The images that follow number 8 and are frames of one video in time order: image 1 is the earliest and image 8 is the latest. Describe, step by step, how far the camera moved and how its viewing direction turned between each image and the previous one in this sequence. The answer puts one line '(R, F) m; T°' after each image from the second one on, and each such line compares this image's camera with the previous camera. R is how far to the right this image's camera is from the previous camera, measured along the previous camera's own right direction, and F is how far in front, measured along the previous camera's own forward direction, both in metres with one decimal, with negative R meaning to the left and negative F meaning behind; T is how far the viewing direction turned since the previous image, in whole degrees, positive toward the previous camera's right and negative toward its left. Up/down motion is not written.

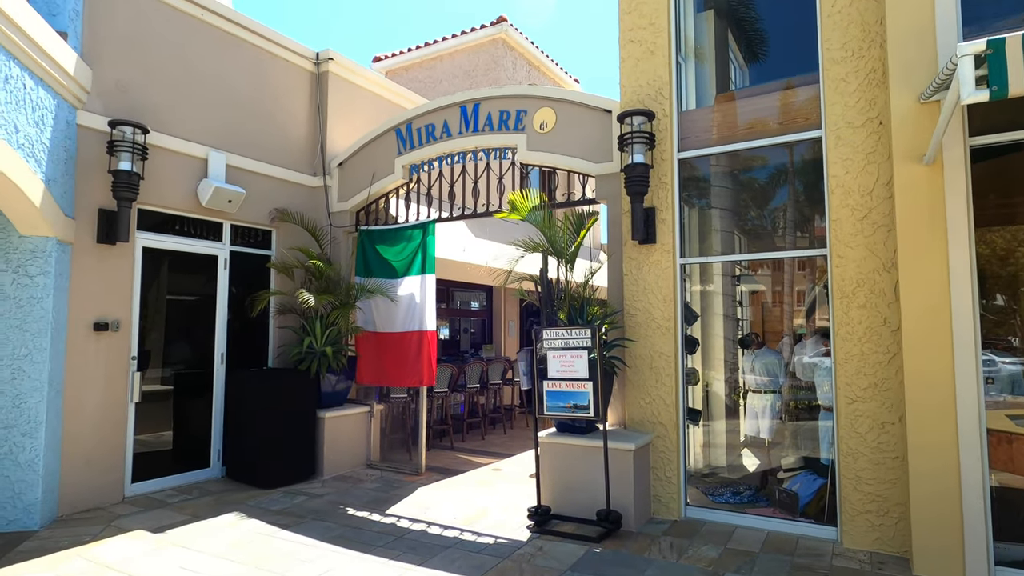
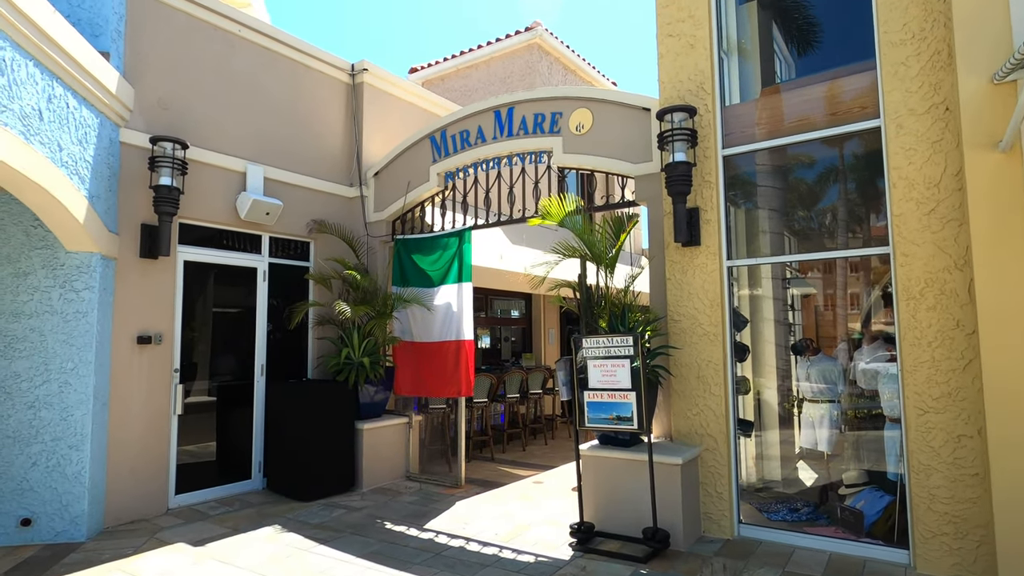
(0.0, +0.2) m; -4°
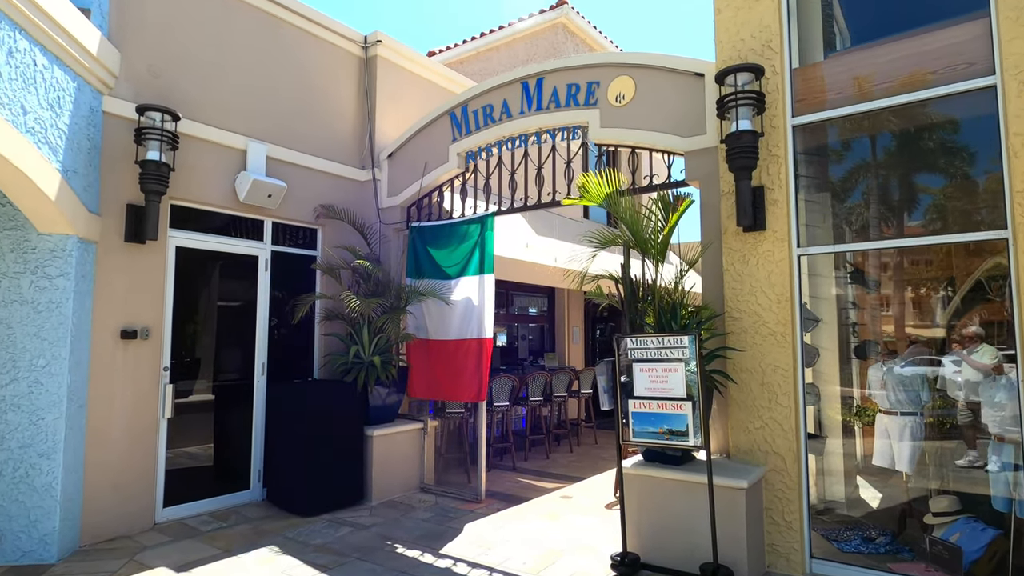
(-0.1, +0.7) m; -1°
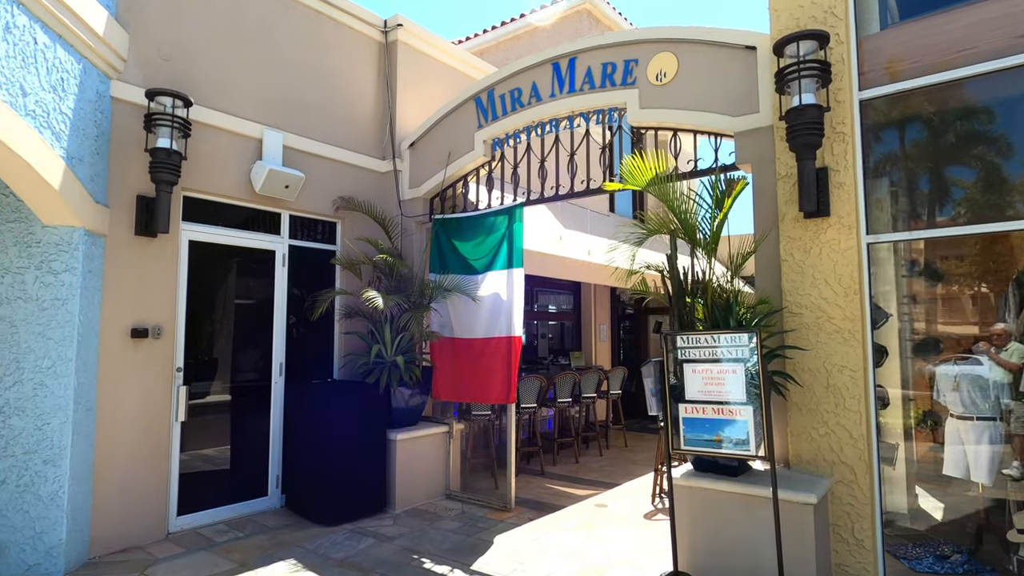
(-0.1, +0.4) m; -2°
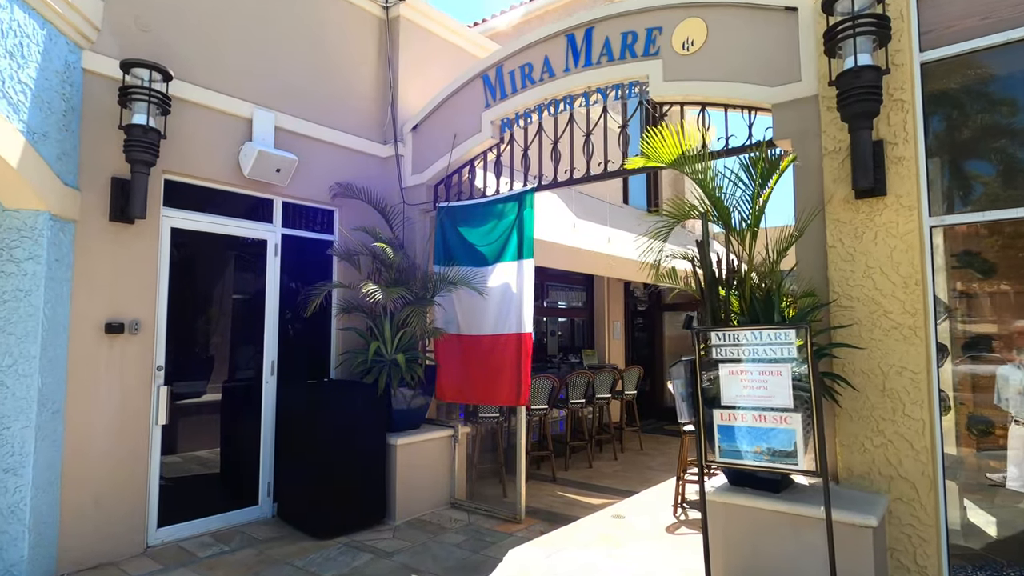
(0.0, +0.4) m; -1°
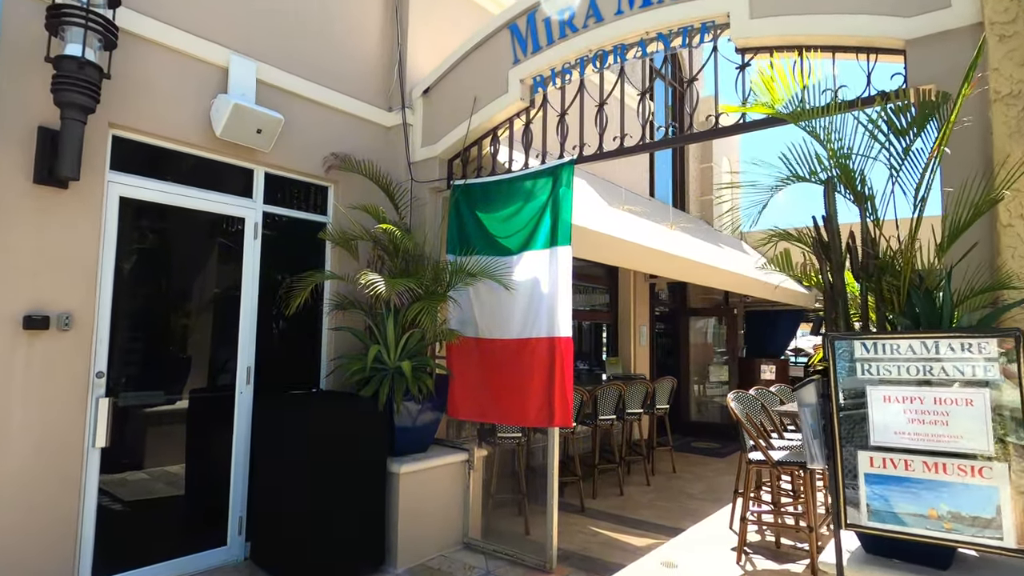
(-0.2, +1.0) m; 0°
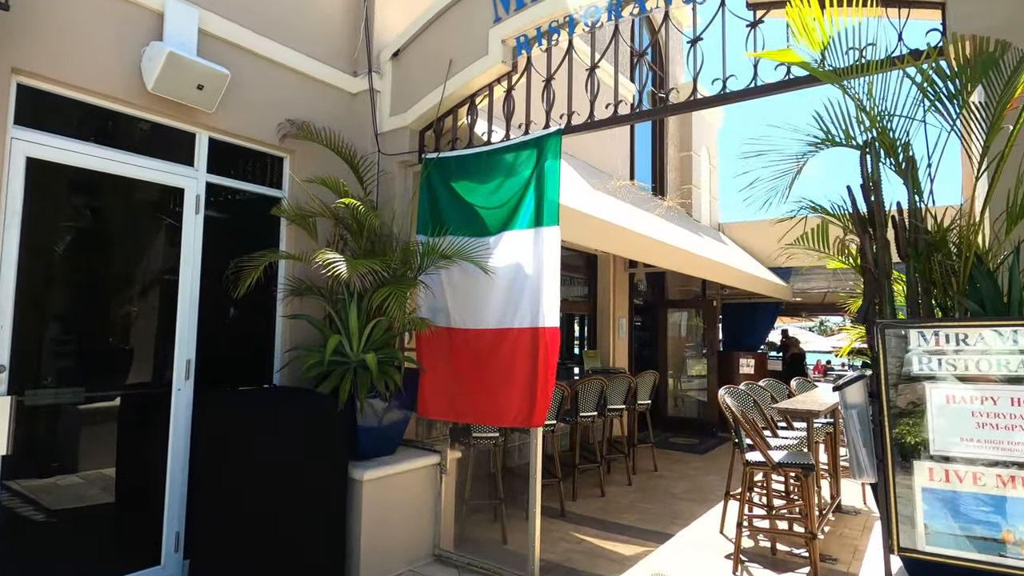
(-0.1, +0.5) m; +3°
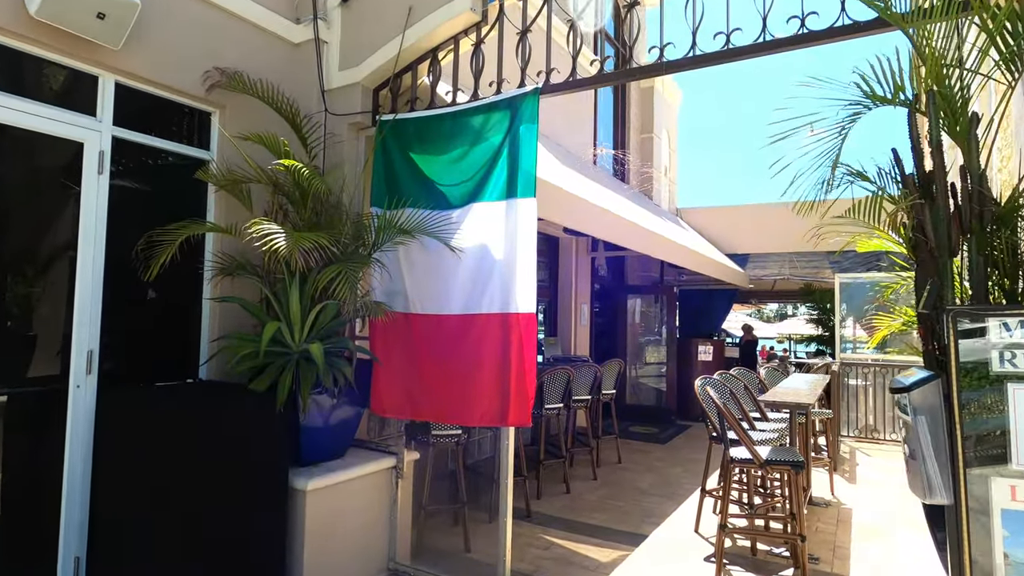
(-0.1, +0.5) m; +5°
